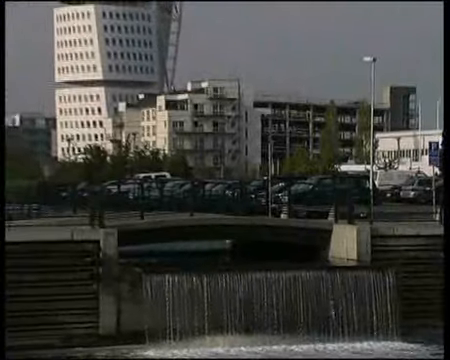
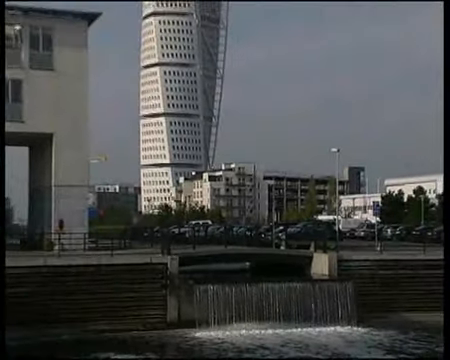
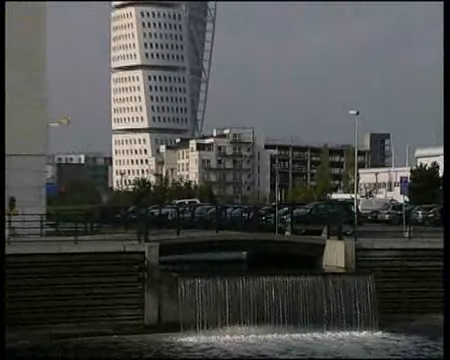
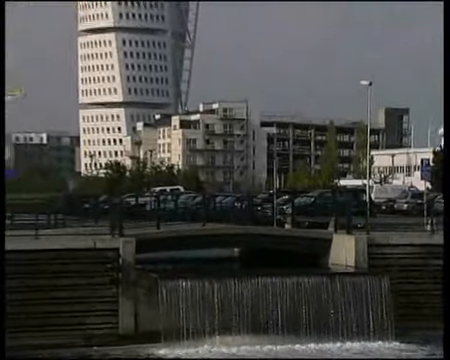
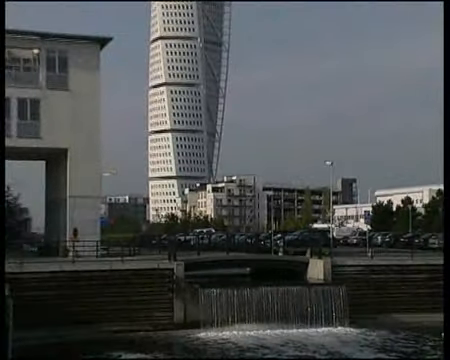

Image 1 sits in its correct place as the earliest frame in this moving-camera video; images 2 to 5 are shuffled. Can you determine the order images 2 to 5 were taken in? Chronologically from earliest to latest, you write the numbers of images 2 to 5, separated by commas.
4, 3, 2, 5
